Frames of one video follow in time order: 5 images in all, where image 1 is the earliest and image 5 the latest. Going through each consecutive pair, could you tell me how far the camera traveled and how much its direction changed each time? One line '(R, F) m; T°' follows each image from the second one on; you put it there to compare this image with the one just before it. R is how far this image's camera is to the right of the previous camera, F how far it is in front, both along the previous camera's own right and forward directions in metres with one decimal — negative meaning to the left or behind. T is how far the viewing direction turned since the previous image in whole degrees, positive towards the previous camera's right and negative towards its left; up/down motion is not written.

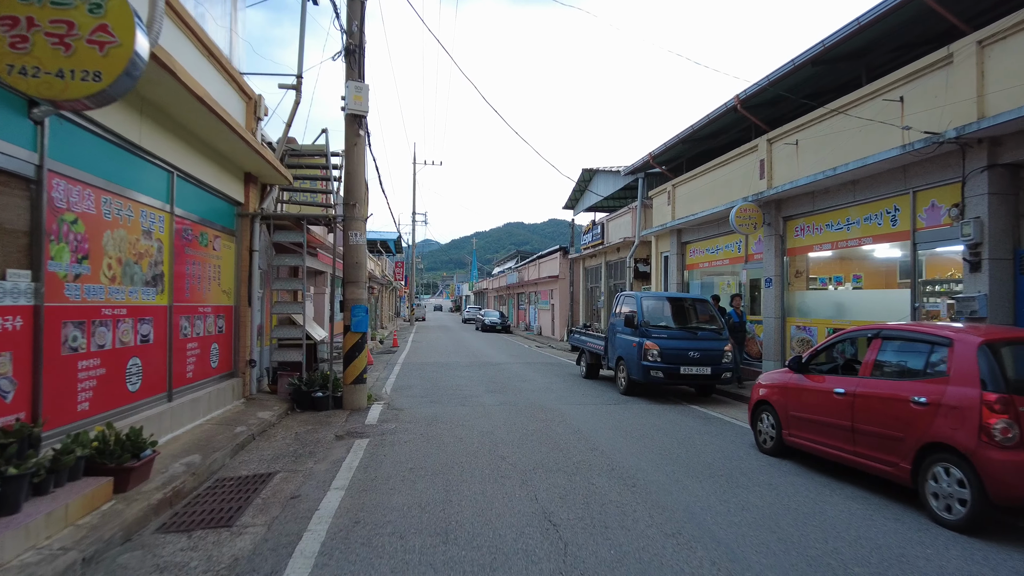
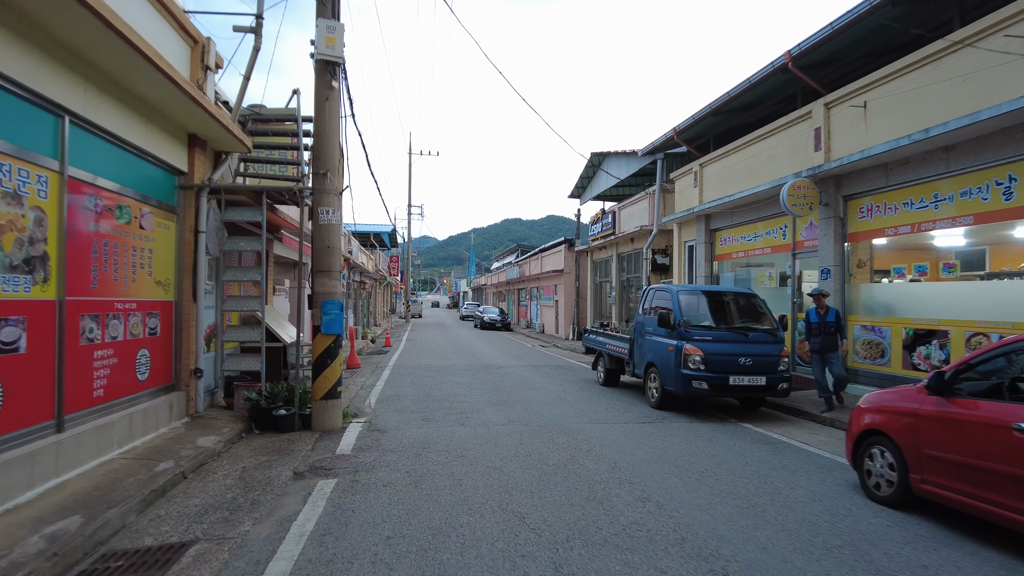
(-0.2, +1.9) m; 0°
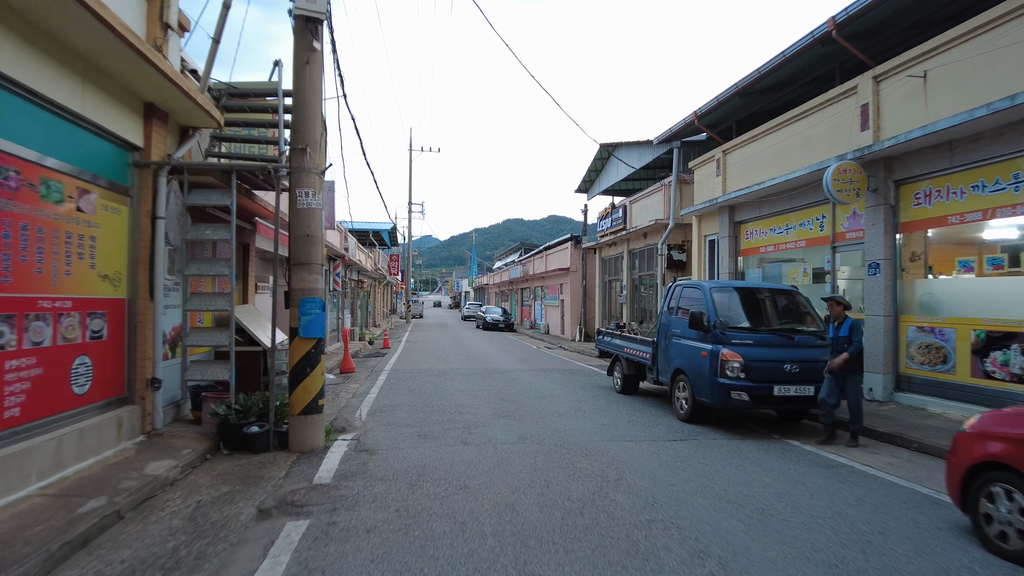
(-0.1, +1.1) m; 0°
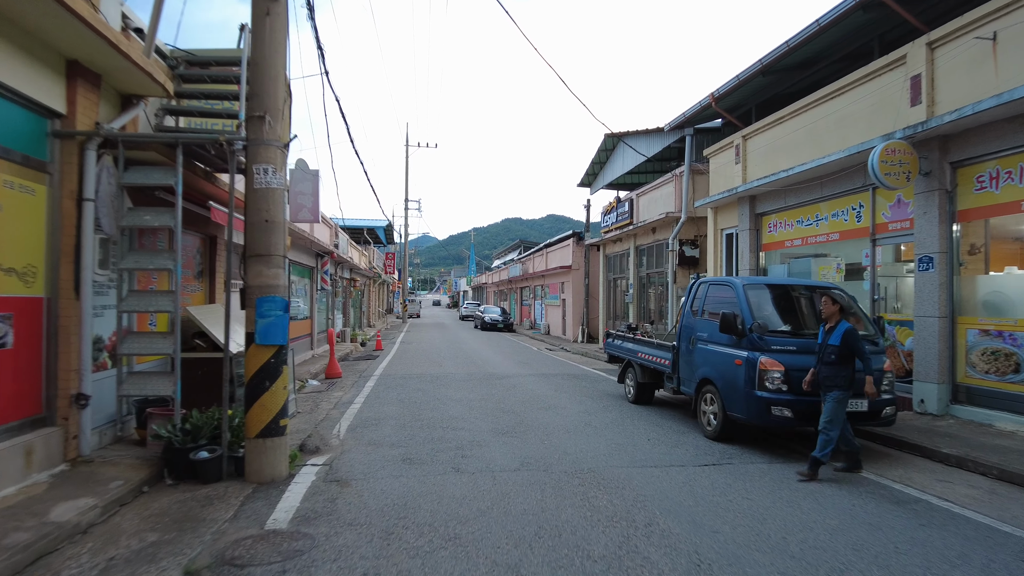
(0.0, +1.1) m; 0°
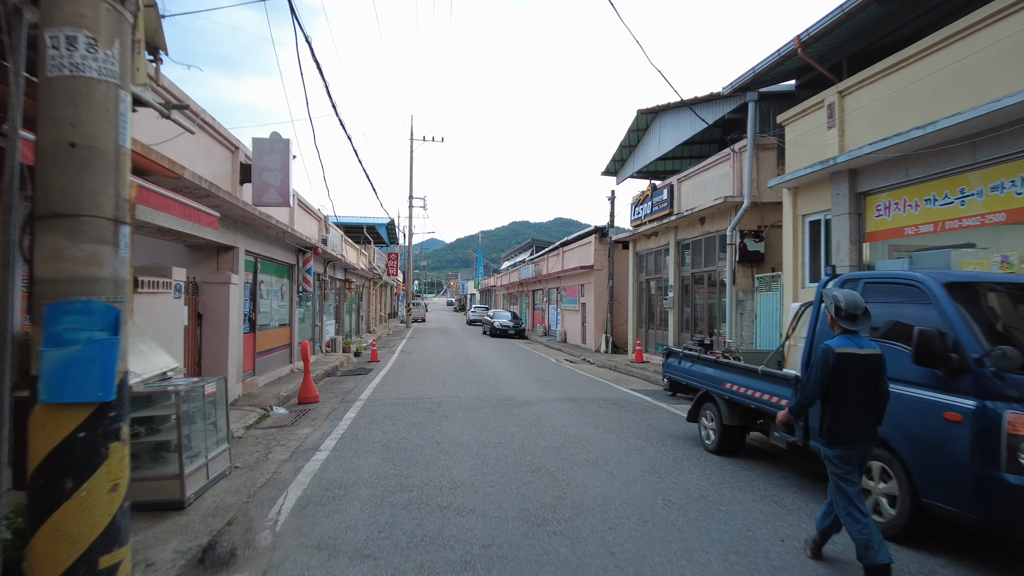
(-0.2, +2.8) m; -1°
